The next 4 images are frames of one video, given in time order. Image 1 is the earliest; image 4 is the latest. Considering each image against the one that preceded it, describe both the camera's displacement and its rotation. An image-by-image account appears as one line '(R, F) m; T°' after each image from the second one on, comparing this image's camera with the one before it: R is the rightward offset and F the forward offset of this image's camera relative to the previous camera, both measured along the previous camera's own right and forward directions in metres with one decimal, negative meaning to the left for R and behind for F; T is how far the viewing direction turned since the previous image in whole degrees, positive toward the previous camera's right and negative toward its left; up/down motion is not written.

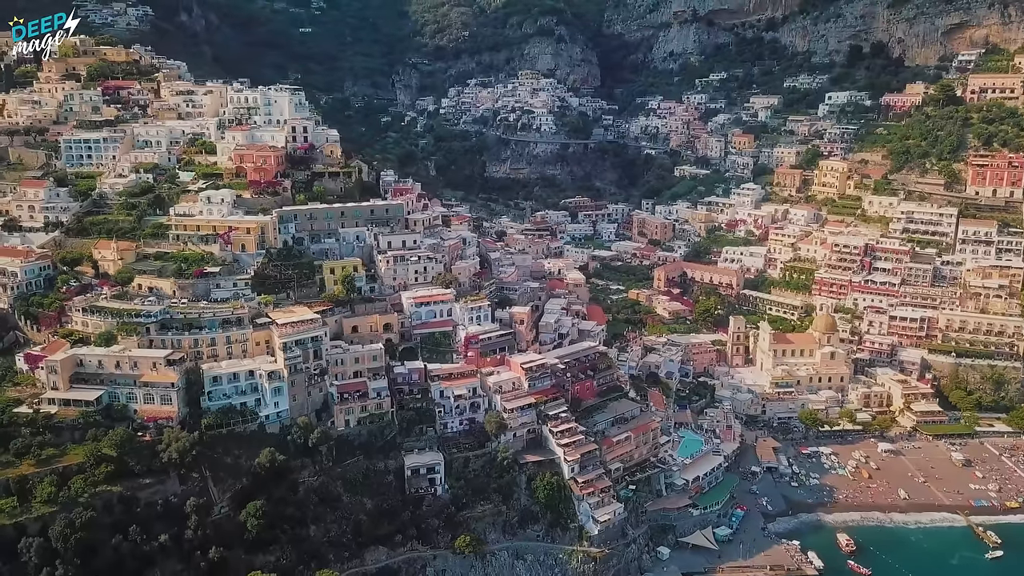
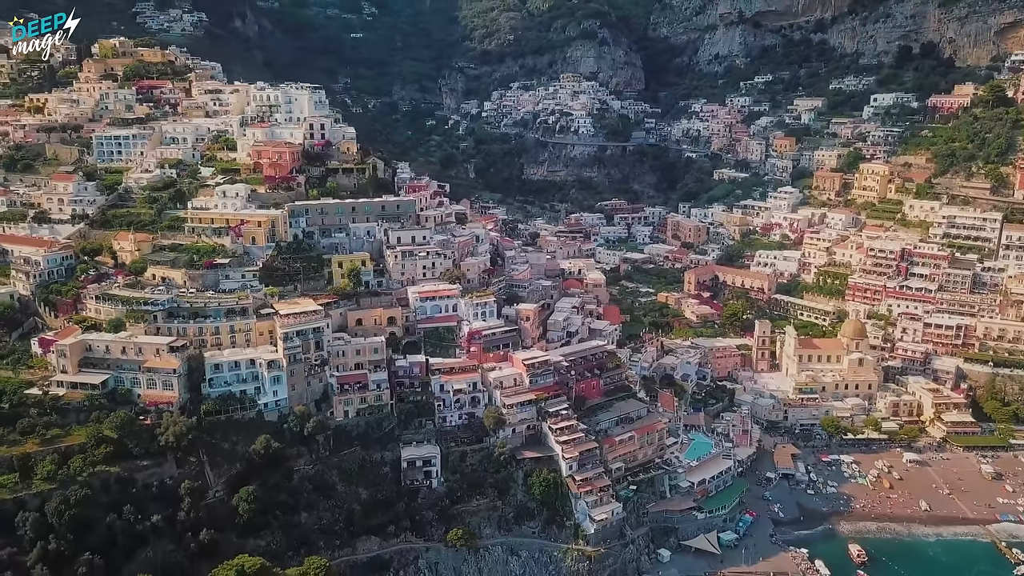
(+2.3, +0.1) m; -4°
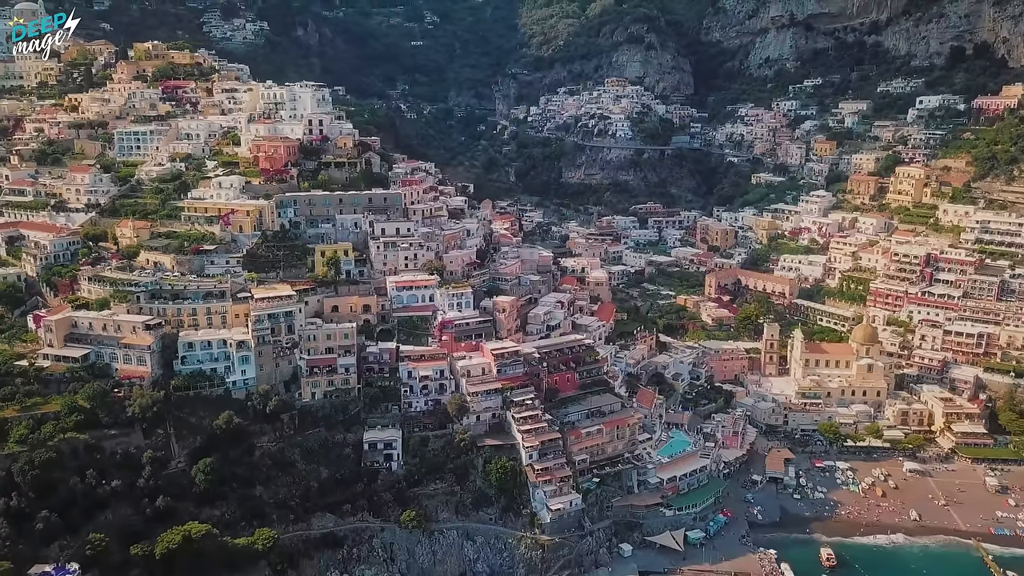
(+4.7, -0.3) m; -5°
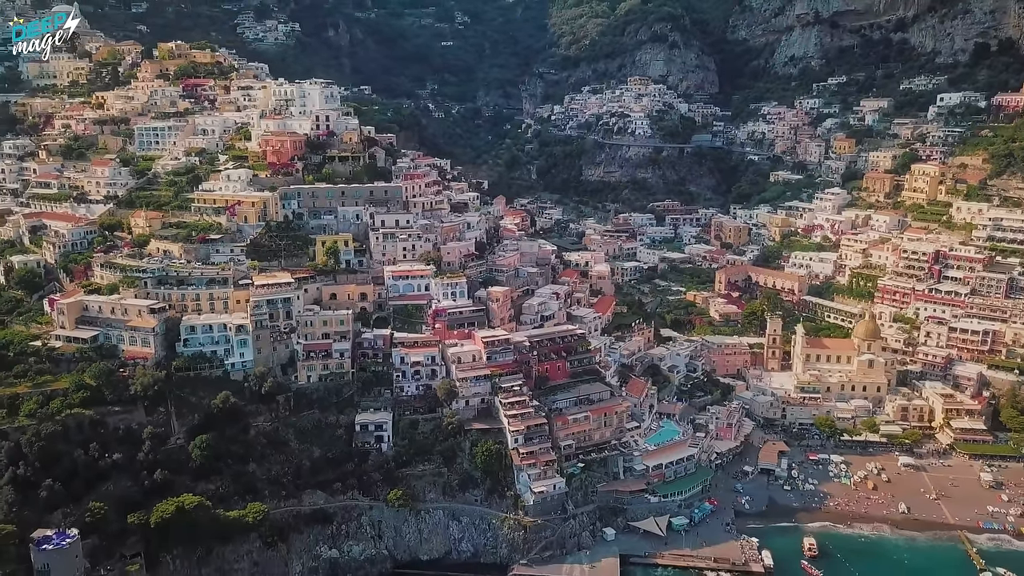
(+2.1, -1.0) m; -2°
